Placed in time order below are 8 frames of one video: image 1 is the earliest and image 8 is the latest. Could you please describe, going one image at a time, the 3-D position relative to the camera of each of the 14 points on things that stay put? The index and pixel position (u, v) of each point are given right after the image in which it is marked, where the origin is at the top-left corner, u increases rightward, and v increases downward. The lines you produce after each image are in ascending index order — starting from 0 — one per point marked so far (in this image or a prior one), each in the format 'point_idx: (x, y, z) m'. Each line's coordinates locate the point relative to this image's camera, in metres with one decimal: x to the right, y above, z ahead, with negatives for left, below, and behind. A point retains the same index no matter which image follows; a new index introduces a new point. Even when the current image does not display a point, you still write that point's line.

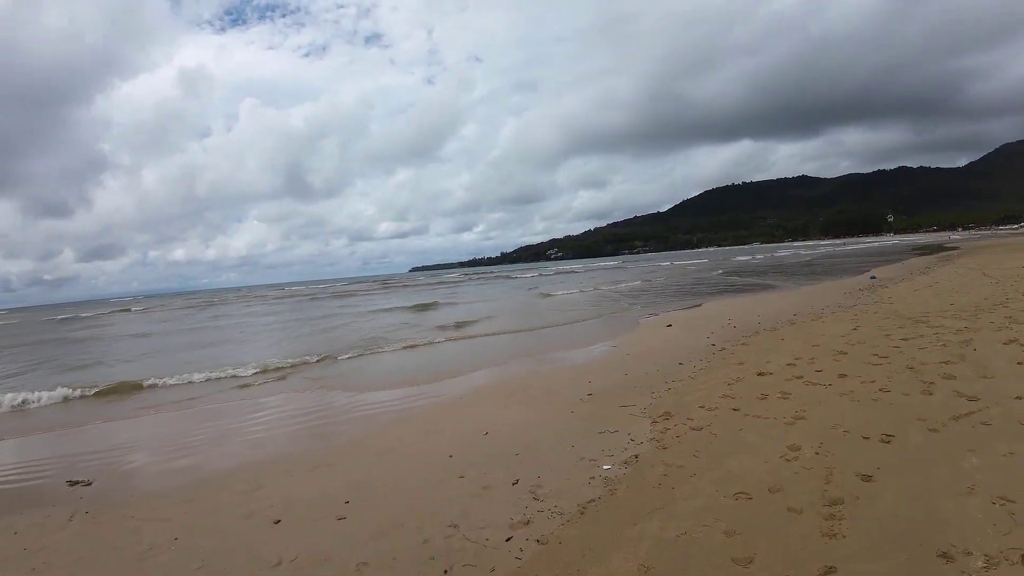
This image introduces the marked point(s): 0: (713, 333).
0: (+4.9, -1.1, +11.8) m
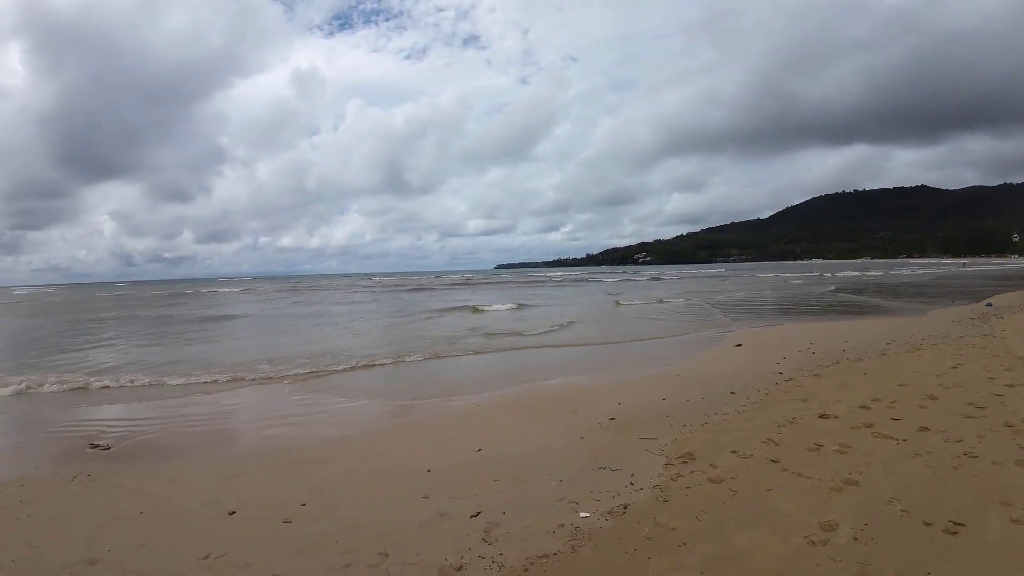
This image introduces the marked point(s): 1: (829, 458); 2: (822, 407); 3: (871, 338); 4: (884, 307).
0: (+5.7, -1.5, +10.1) m
1: (+3.5, -1.9, +5.3) m
2: (+4.4, -1.8, +7.1) m
3: (+7.6, -1.3, +10.2) m
4: (+15.1, -0.8, +18.3) m
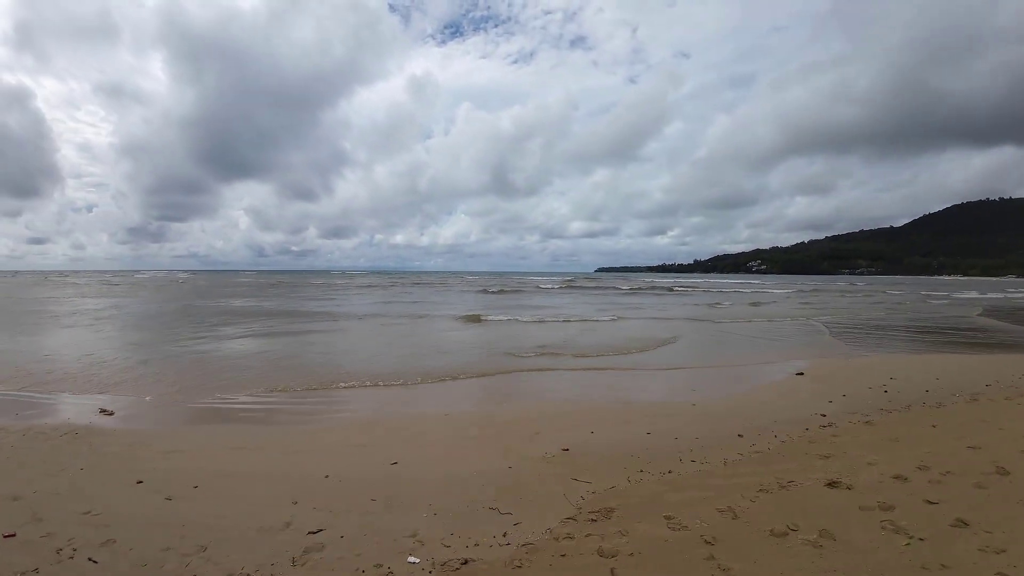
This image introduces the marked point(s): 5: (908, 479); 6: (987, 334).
0: (+5.4, -1.8, +7.8) m
1: (+2.1, -2.0, +3.7) m
2: (+3.4, -2.0, +5.2) m
3: (+7.3, -1.7, +7.5) m
4: (+16.5, -1.7, +13.6) m
5: (+3.9, -1.9, +4.9) m
6: (+16.9, -1.6, +16.8) m
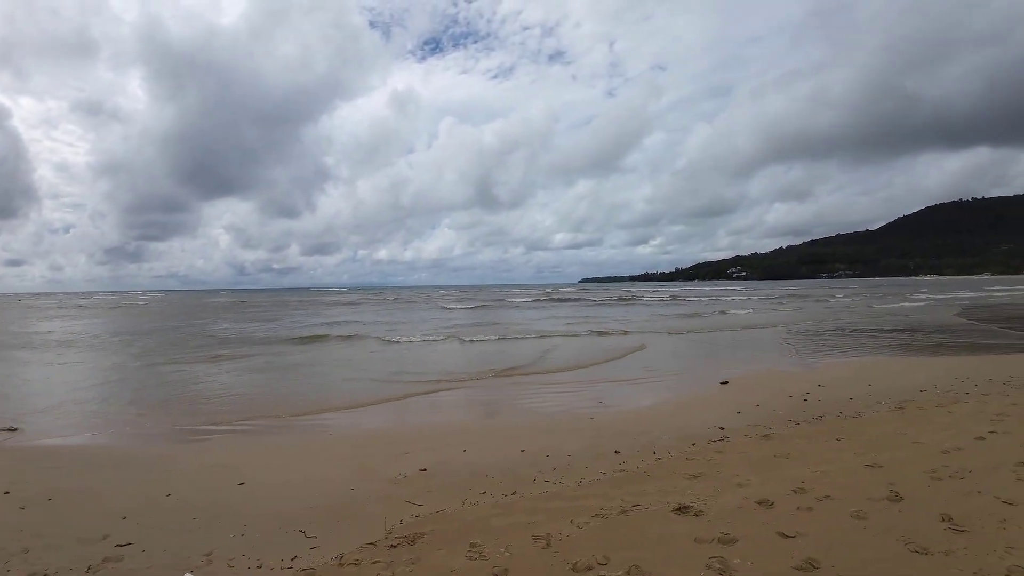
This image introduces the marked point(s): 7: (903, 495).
0: (+3.6, -1.7, +7.0) m
1: (+0.4, -1.9, +2.9) m
2: (+1.7, -1.9, +4.4) m
3: (+5.6, -1.6, +6.7) m
4: (+14.8, -1.6, +12.8) m
5: (+2.2, -1.8, +4.1) m
6: (+15.1, -1.5, +16.0) m
7: (+3.3, -1.7, +4.1) m
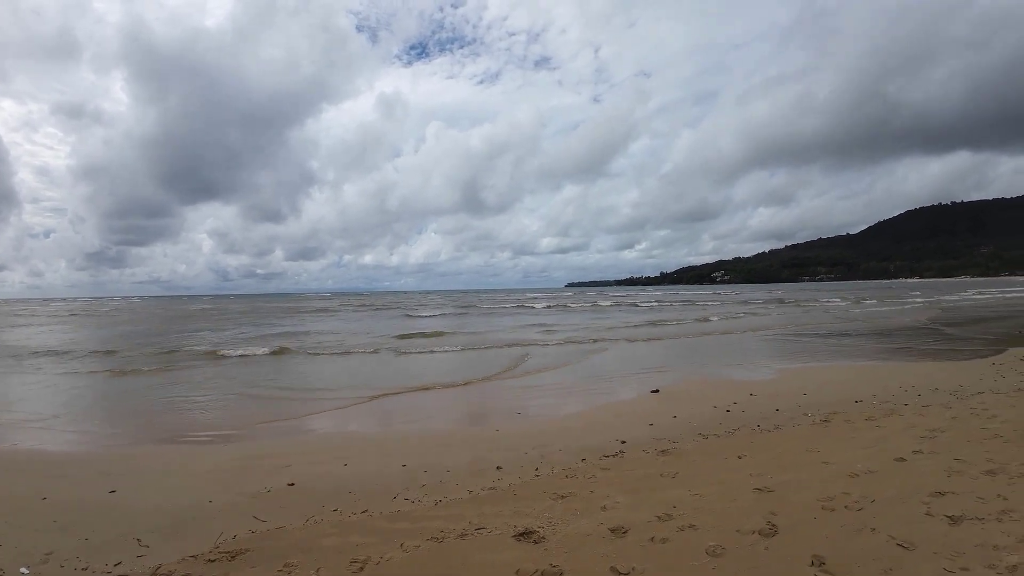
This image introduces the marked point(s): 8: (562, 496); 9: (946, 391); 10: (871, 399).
0: (+2.3, -1.7, +6.5) m
1: (-1.0, -1.9, +2.3) m
2: (+0.3, -1.9, +3.8) m
3: (+4.2, -1.6, +6.2) m
4: (+13.4, -1.6, +12.3) m
5: (+0.8, -1.8, +3.5) m
6: (+13.7, -1.7, +15.5) m
7: (+1.9, -1.7, +3.5) m
8: (+0.4, -1.9, +4.2) m
9: (+6.8, -1.6, +7.6) m
10: (+5.1, -1.6, +6.9) m
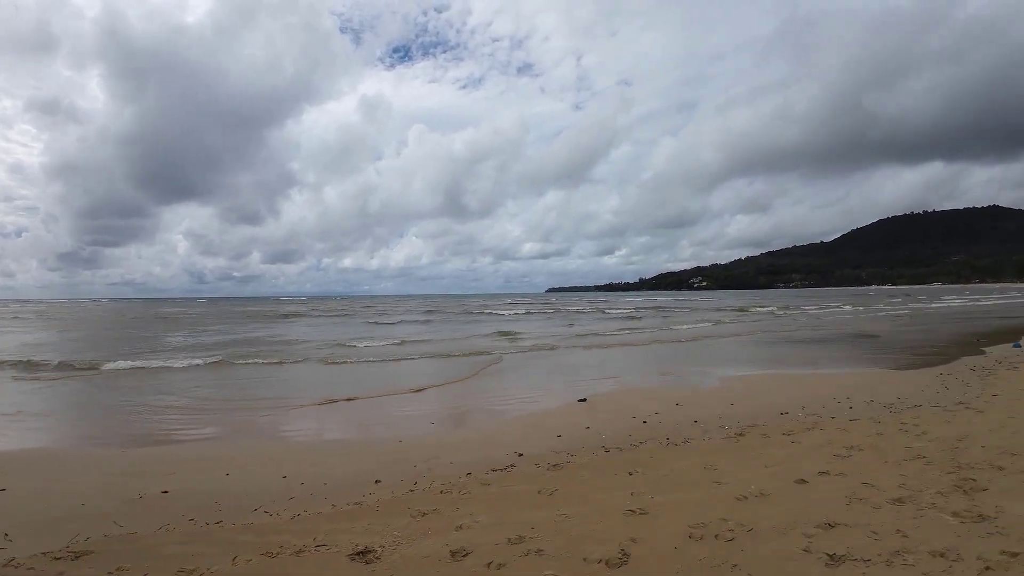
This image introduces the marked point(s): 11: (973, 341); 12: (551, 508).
0: (+1.1, -1.8, +6.2) m
1: (-2.1, -1.9, +1.9) m
2: (-0.8, -1.9, +3.5) m
3: (+3.0, -1.7, +5.9) m
4: (+12.1, -1.9, +12.2) m
5: (-0.3, -1.8, +3.2) m
6: (+12.4, -1.9, +15.4) m
7: (+0.8, -1.8, +3.2) m
8: (-0.7, -1.9, +3.9) m
9: (+5.6, -1.7, +7.4) m
10: (+3.9, -1.7, +6.6) m
11: (+16.4, -1.9, +17.0) m
12: (+0.3, -1.8, +3.9) m
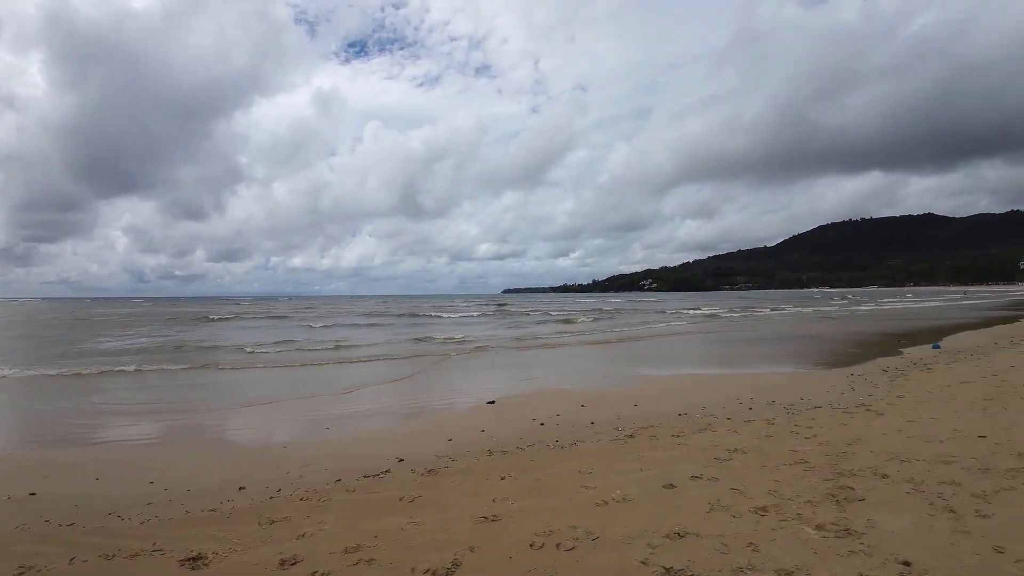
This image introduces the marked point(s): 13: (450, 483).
0: (-0.3, -1.8, +6.0) m
1: (-3.1, -1.8, +1.5) m
2: (-1.9, -1.8, +3.2) m
3: (+1.7, -1.7, +5.9) m
4: (+10.3, -1.9, +12.9) m
5: (-1.4, -1.8, +2.9) m
6: (+10.3, -2.0, +16.1) m
7: (-0.3, -1.7, +3.0) m
8: (-1.8, -1.8, +3.6) m
9: (+4.1, -1.8, +7.6) m
10: (+2.6, -1.7, +6.7) m
11: (+14.2, -2.0, +18.0) m
12: (-0.8, -1.8, +3.7) m
13: (-0.5, -1.7, +4.3) m
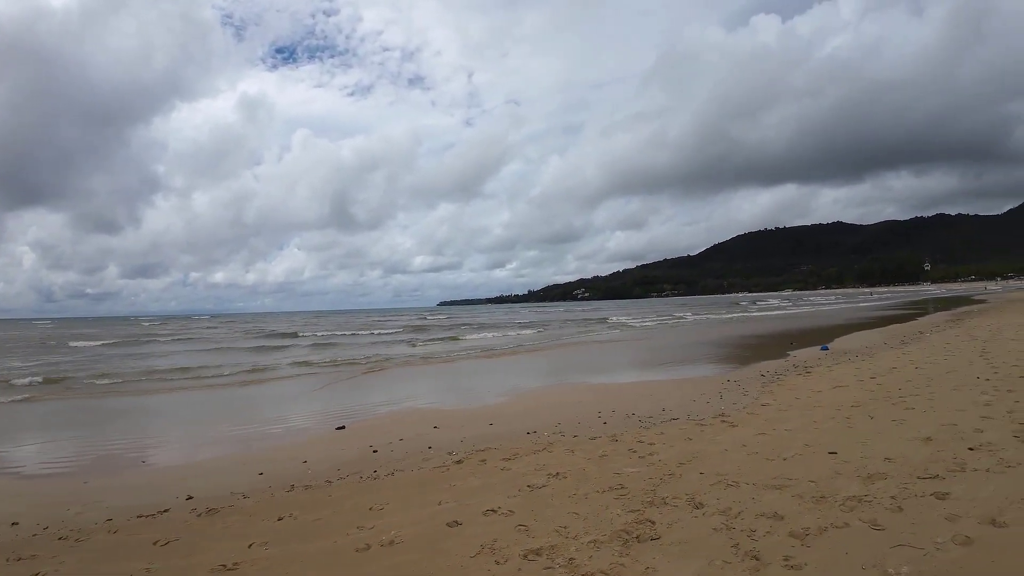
0: (-2.2, -2.0, +5.5) m
1: (-4.5, -2.0, +0.8) m
2: (-3.6, -2.0, +2.5) m
3: (-0.3, -1.9, +5.6) m
4: (+7.5, -2.1, +13.5) m
5: (-3.0, -2.0, +2.4) m
6: (+7.2, -2.3, +16.7) m
7: (-1.9, -1.9, +2.5) m
8: (-3.5, -2.0, +3.0) m
9: (+2.0, -1.9, +7.5) m
10: (+0.5, -1.9, +6.5) m
11: (+10.9, -2.2, +19.0) m
12: (-2.5, -1.9, +3.2) m
13: (-2.3, -1.9, +3.8) m
